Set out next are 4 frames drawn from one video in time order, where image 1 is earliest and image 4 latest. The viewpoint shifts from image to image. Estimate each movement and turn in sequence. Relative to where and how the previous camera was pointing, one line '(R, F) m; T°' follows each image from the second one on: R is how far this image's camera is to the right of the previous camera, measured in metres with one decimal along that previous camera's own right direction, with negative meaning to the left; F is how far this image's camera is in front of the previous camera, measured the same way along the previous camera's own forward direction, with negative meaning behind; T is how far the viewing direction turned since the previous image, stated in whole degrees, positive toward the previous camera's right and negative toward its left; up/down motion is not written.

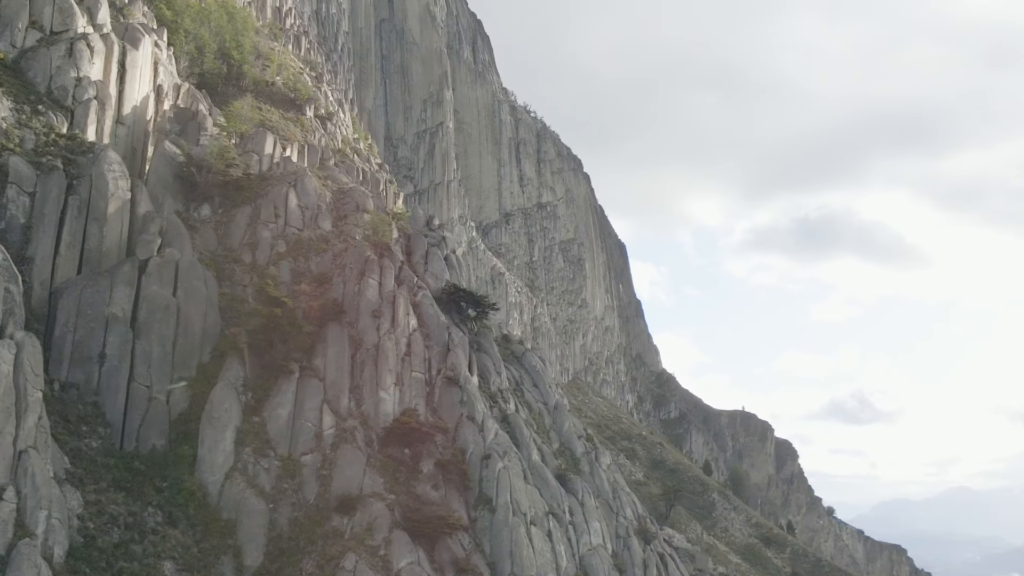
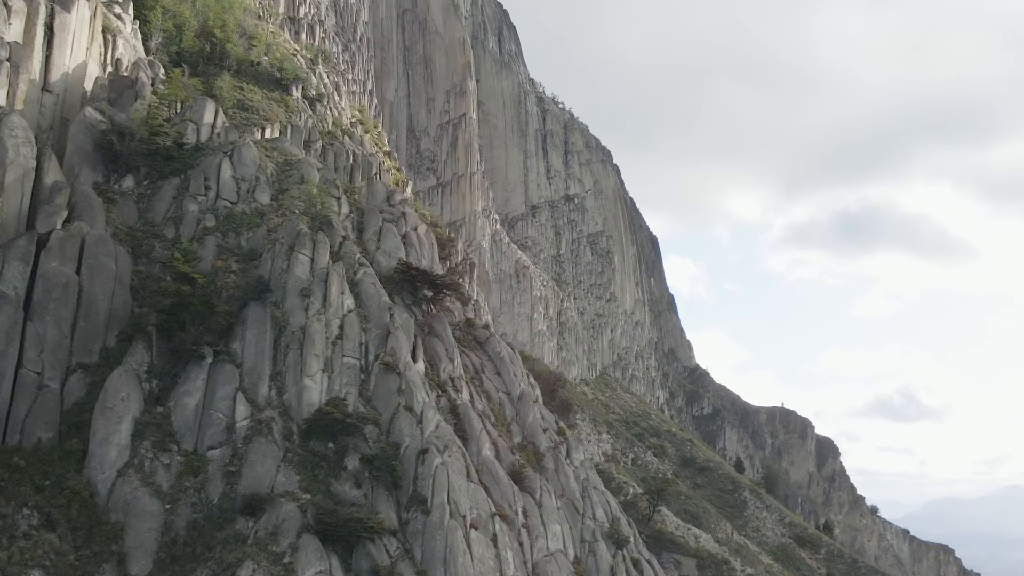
(+3.9, +5.4) m; -2°
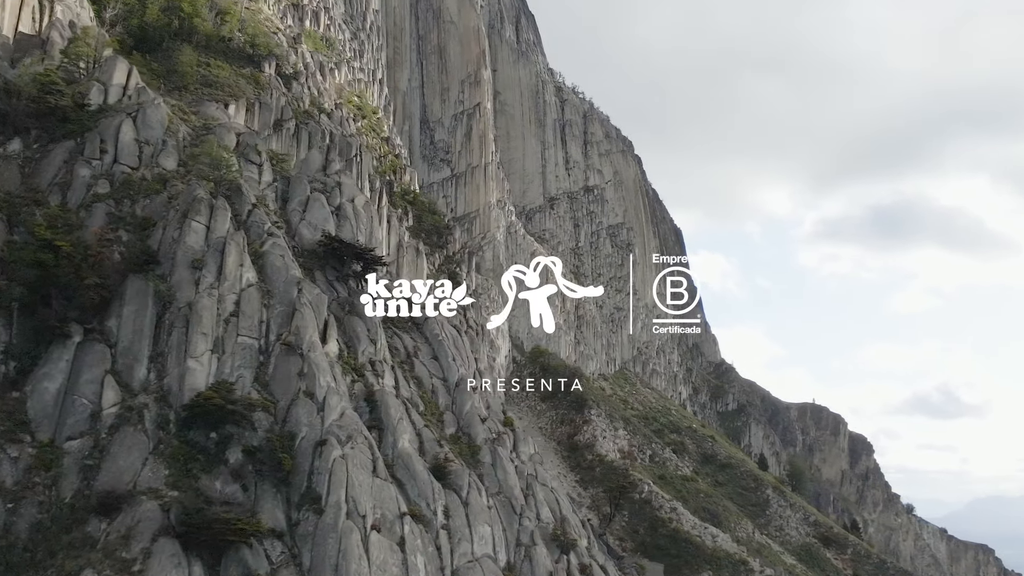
(+4.2, +5.4) m; -2°
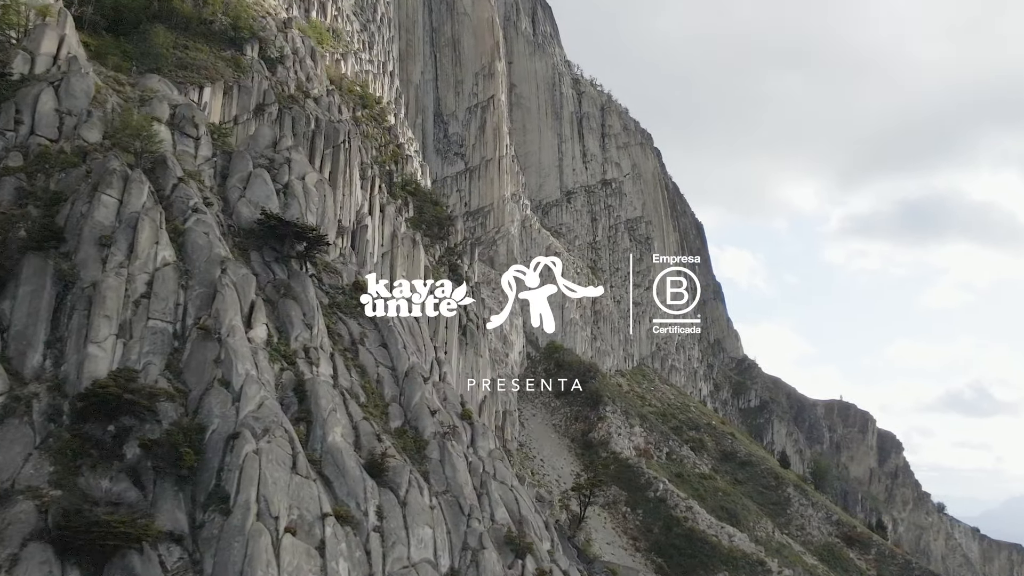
(+2.9, +3.8) m; -2°
